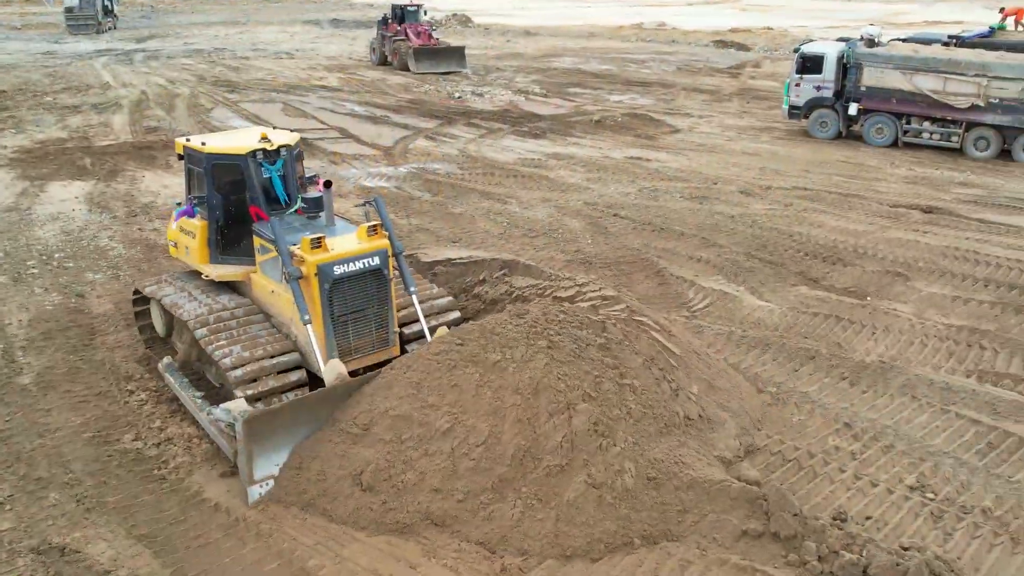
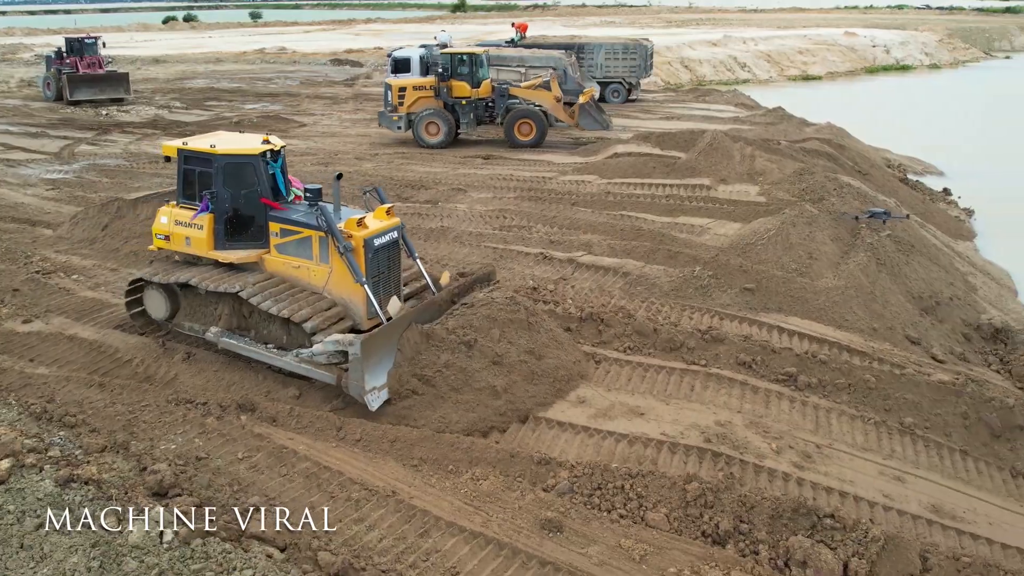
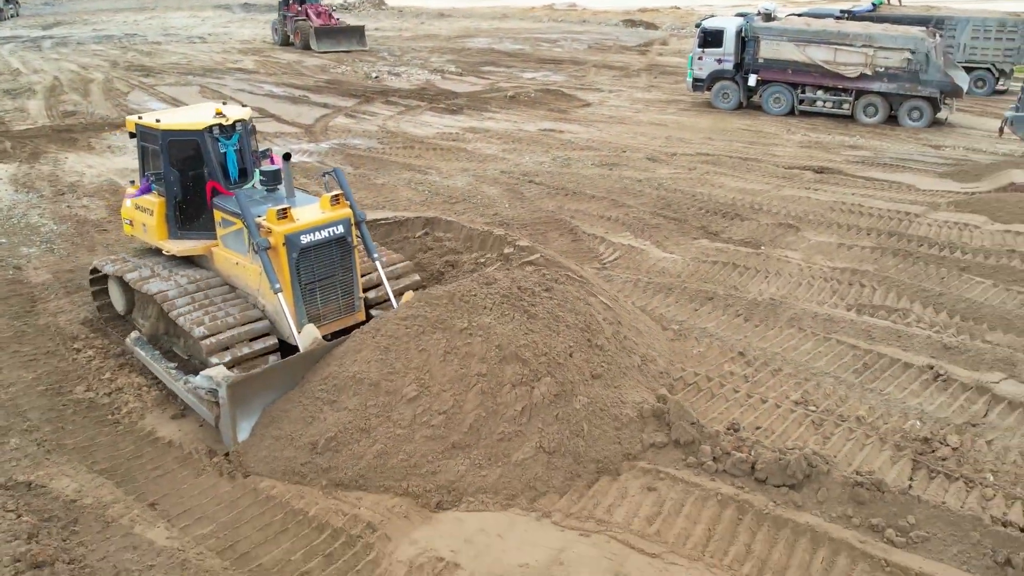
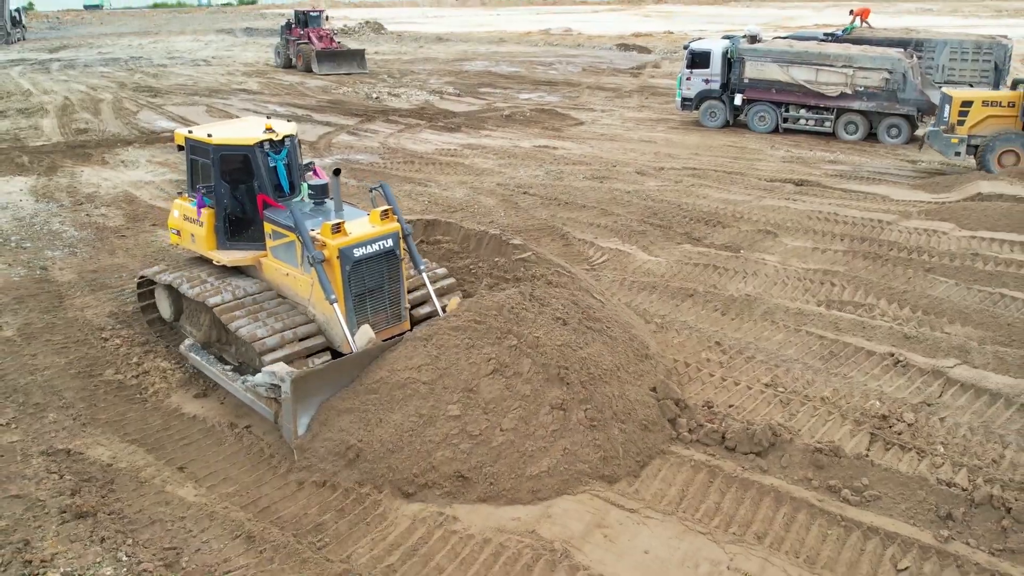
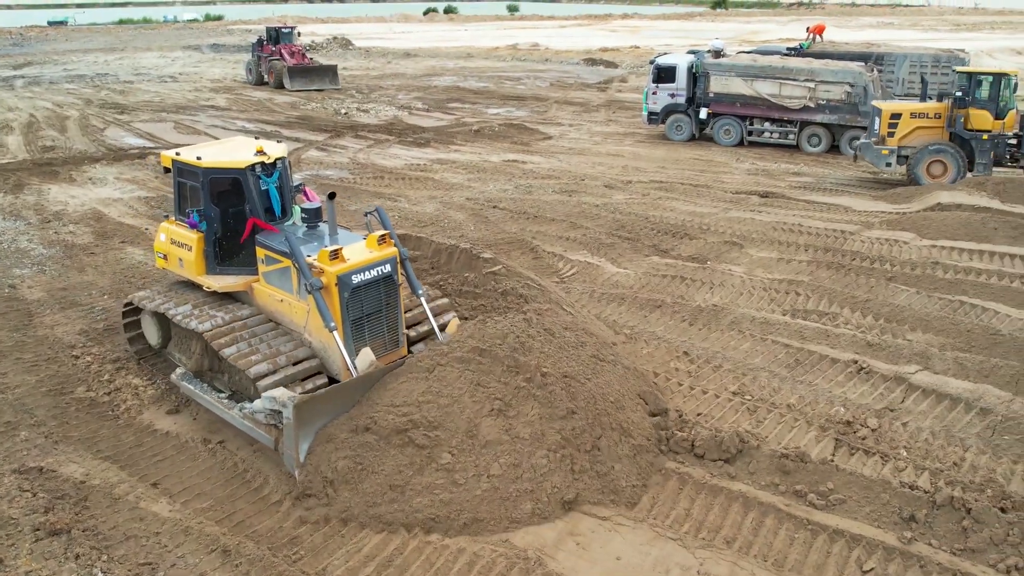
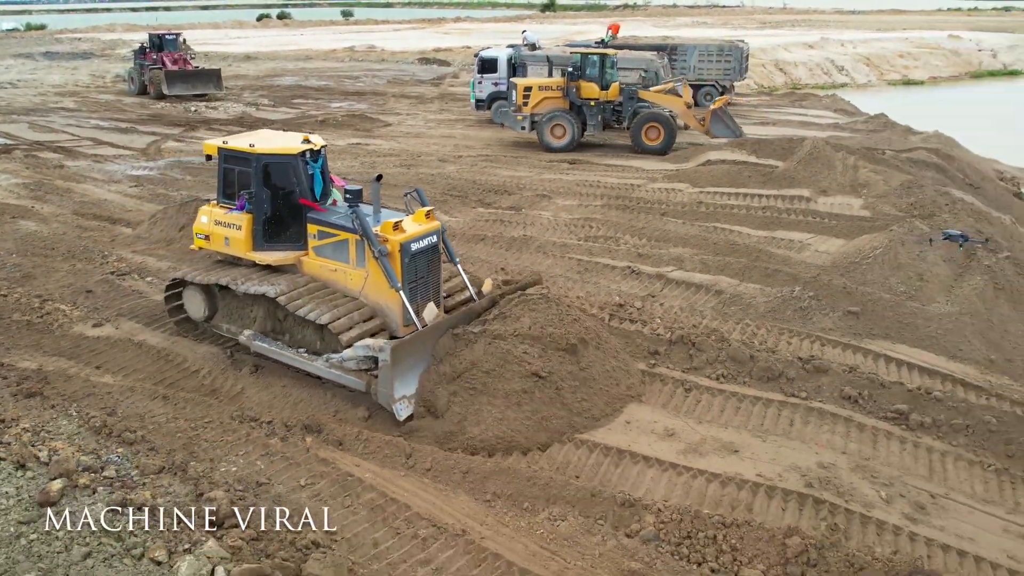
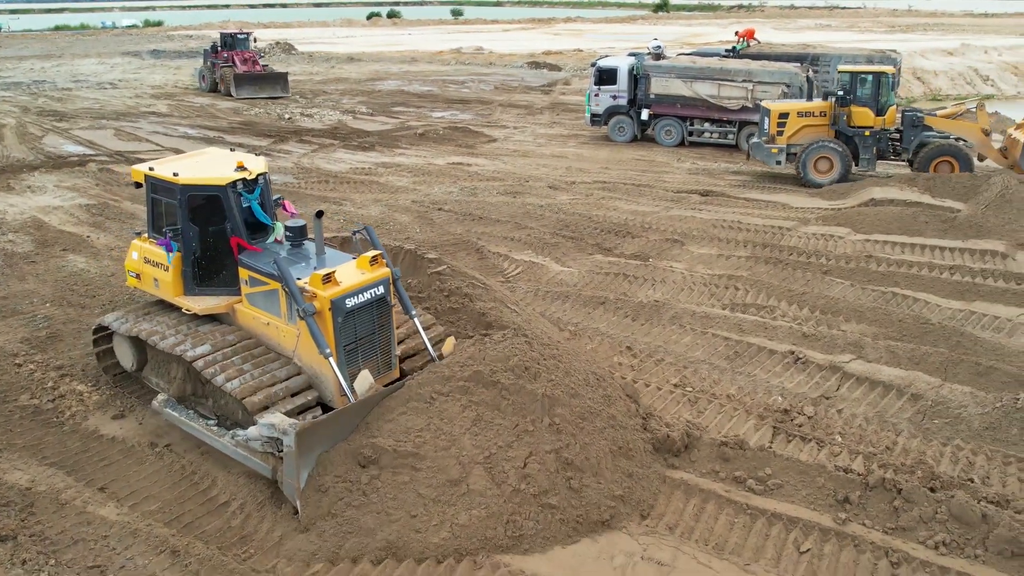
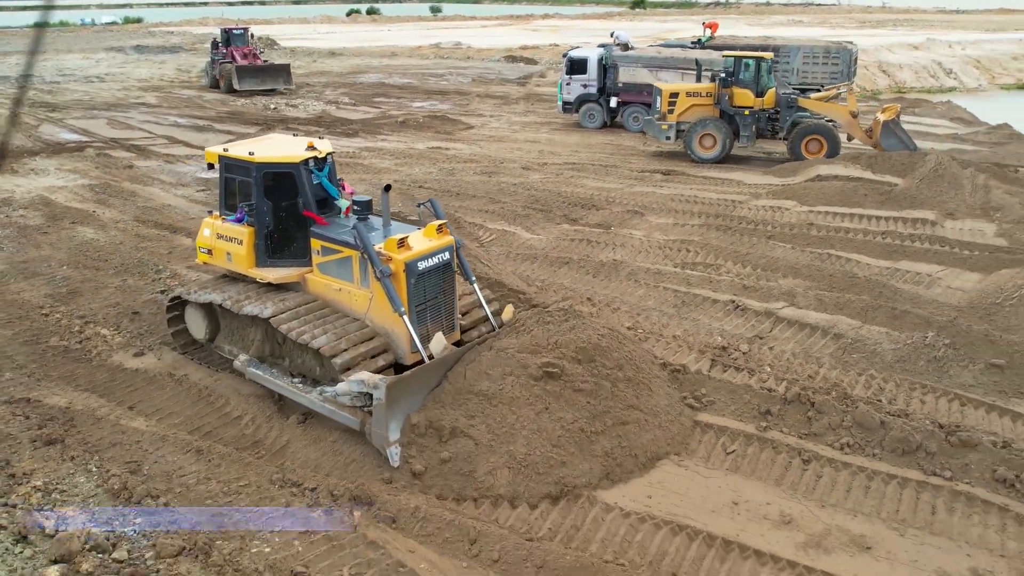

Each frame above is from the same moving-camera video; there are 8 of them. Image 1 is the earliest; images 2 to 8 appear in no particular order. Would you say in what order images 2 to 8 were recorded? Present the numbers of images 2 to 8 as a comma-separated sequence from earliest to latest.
3, 4, 5, 7, 8, 6, 2
